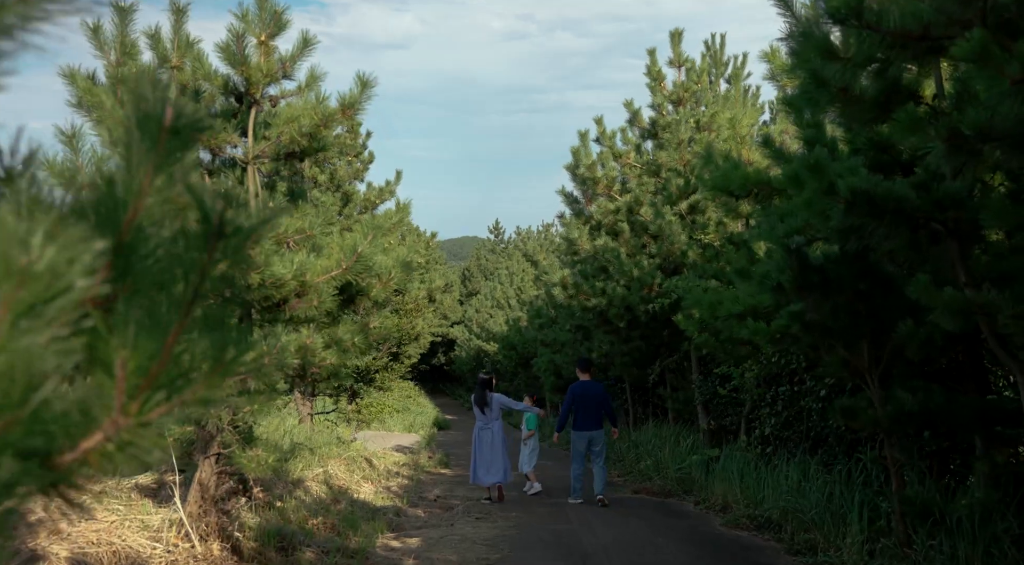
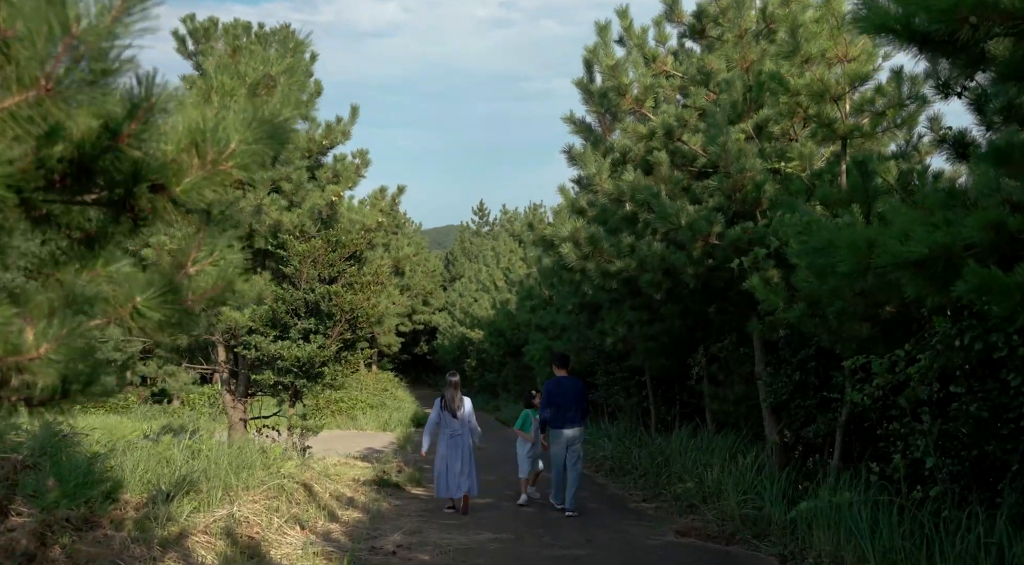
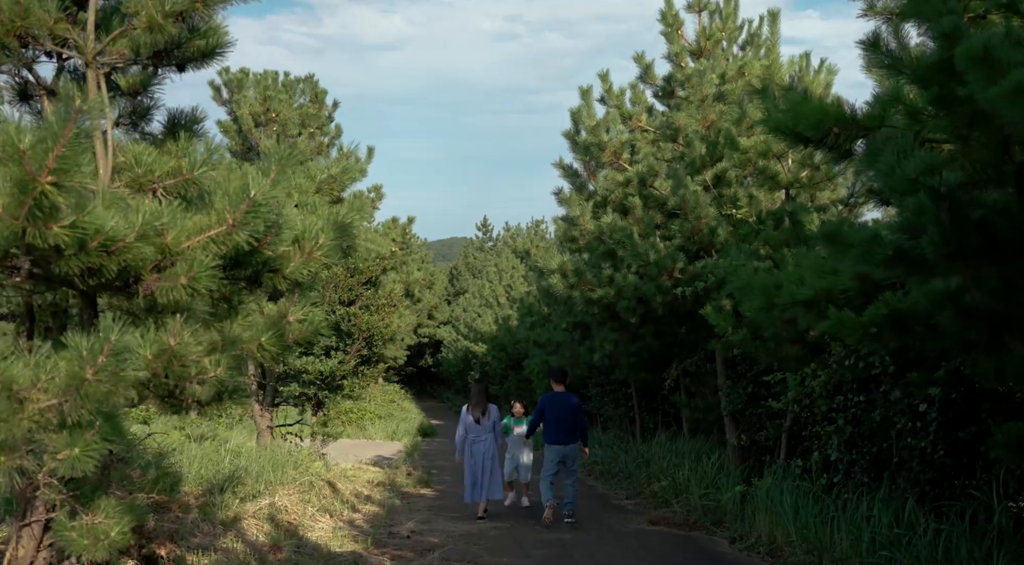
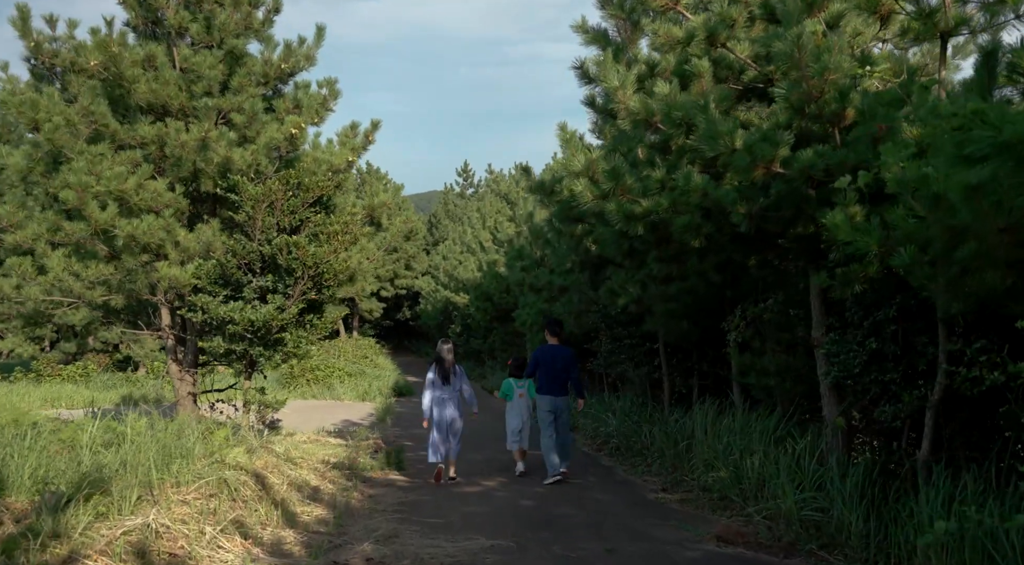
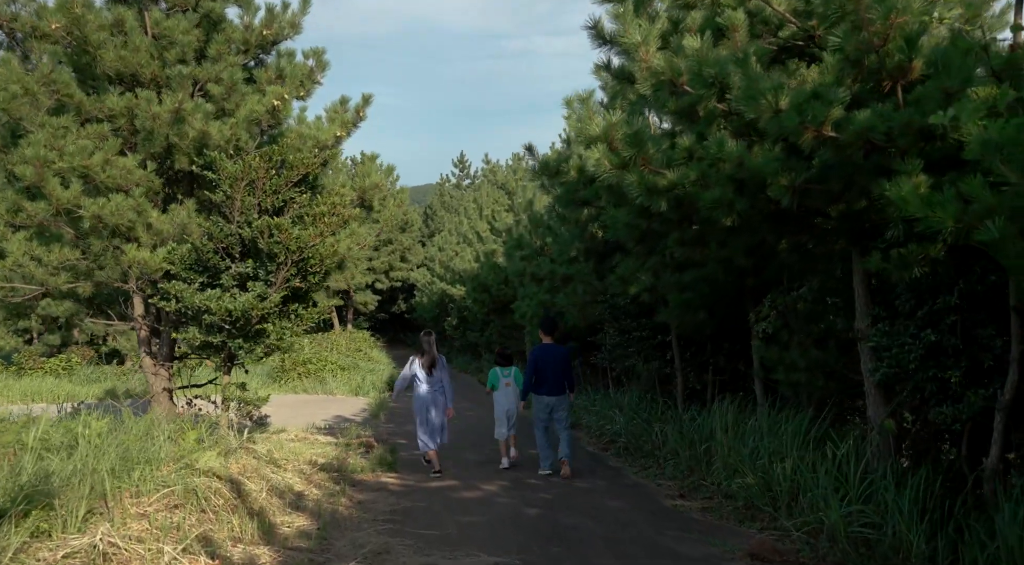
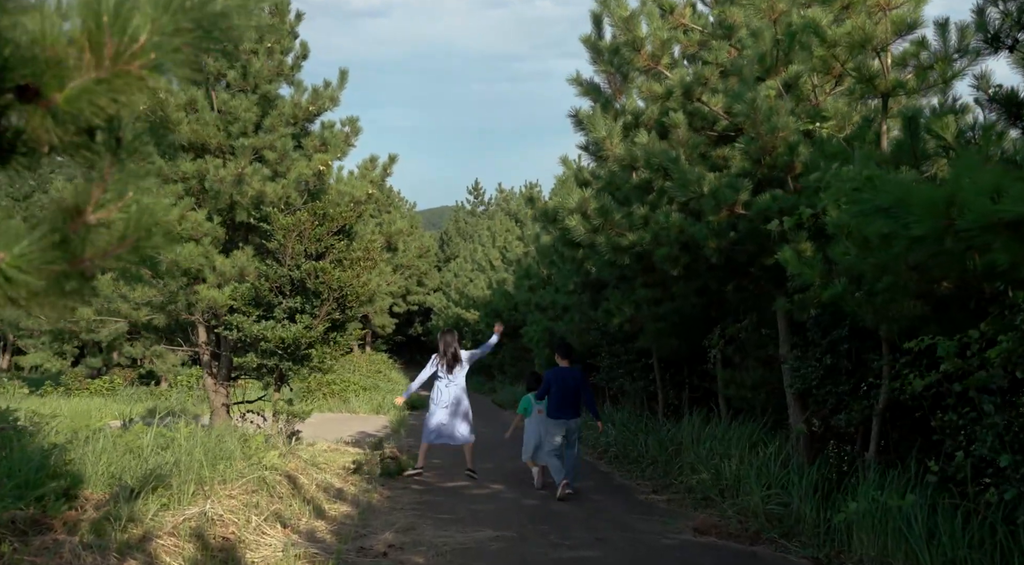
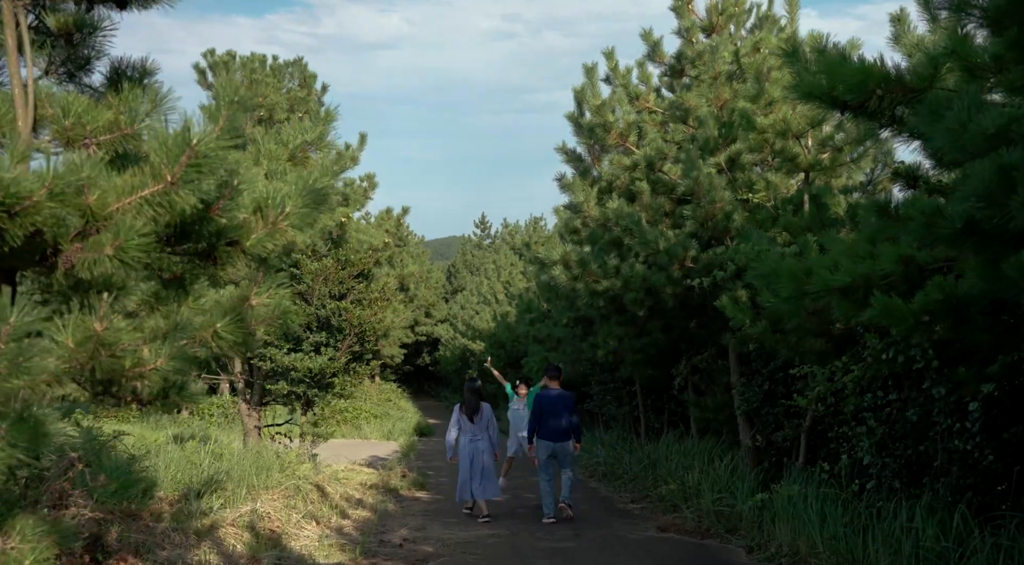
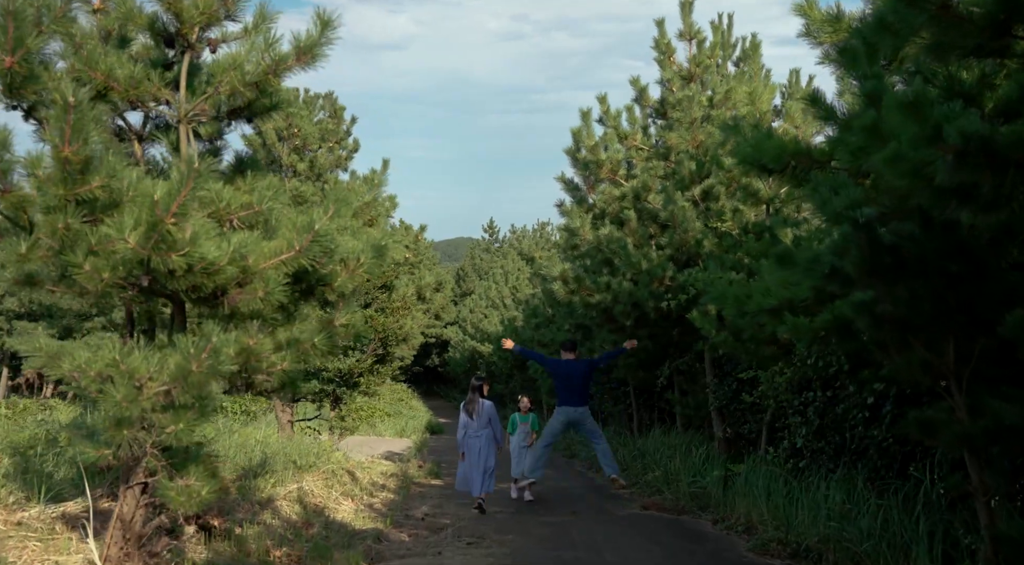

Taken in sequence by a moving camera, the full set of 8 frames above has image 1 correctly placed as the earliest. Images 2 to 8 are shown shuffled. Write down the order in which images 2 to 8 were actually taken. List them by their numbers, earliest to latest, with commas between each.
8, 3, 7, 2, 6, 4, 5
